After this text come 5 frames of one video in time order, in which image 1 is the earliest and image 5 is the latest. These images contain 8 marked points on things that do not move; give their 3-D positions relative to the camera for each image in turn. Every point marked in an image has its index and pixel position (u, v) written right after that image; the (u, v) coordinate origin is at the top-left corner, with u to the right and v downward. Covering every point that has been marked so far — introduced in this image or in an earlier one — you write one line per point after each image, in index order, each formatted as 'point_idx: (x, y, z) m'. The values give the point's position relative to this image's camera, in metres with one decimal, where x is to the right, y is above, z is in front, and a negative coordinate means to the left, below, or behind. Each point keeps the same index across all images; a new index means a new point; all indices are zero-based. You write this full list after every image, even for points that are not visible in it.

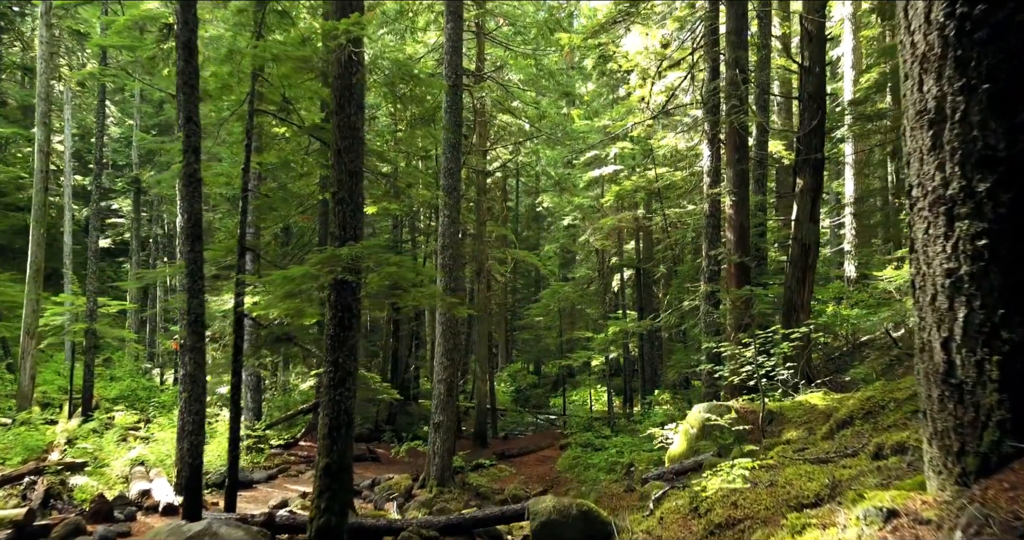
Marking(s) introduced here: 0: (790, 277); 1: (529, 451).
0: (+3.9, -0.1, +10.3) m
1: (+0.4, -4.2, +17.1) m
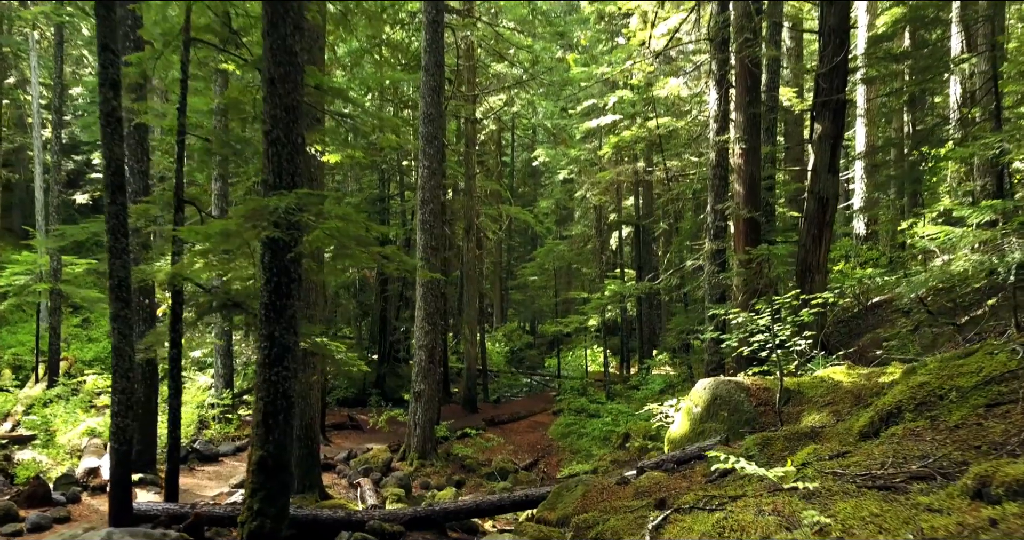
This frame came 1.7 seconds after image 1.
0: (+3.7, +0.5, +9.3) m
1: (+0.2, -3.3, +16.3) m
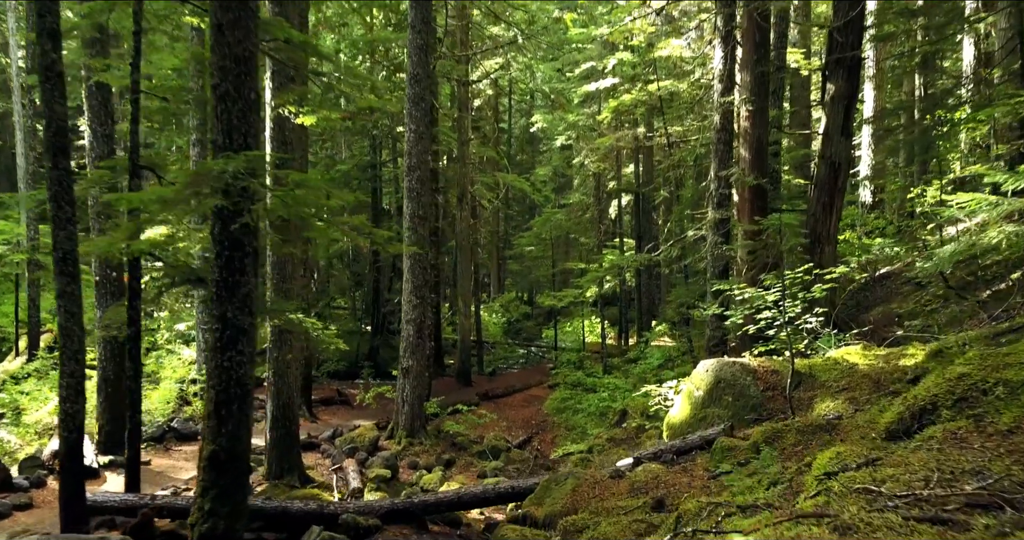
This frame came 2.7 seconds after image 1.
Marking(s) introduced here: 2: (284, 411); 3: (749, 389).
0: (+3.6, +0.8, +8.7) m
1: (+0.1, -2.6, +15.9) m
2: (-2.5, -1.6, +8.1) m
3: (+1.8, -0.9, +5.6) m
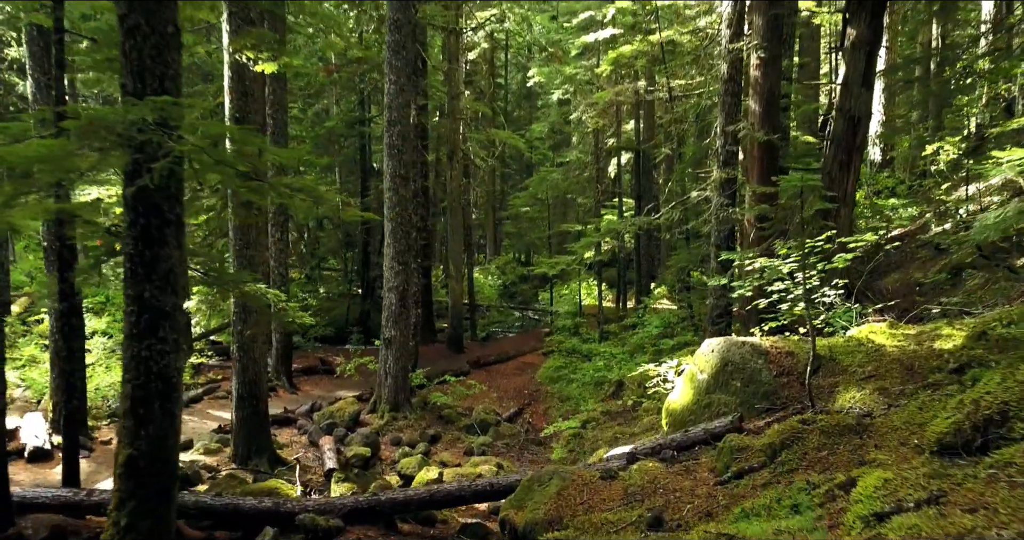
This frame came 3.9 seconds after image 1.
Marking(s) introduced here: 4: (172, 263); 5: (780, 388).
0: (+3.5, +1.2, +8.0) m
1: (-0.1, -1.8, +15.3) m
2: (-2.7, -1.2, +7.5) m
3: (+1.7, -0.7, +4.9) m
4: (-1.7, 0.0, +3.8) m
5: (+1.8, -0.8, +4.8) m
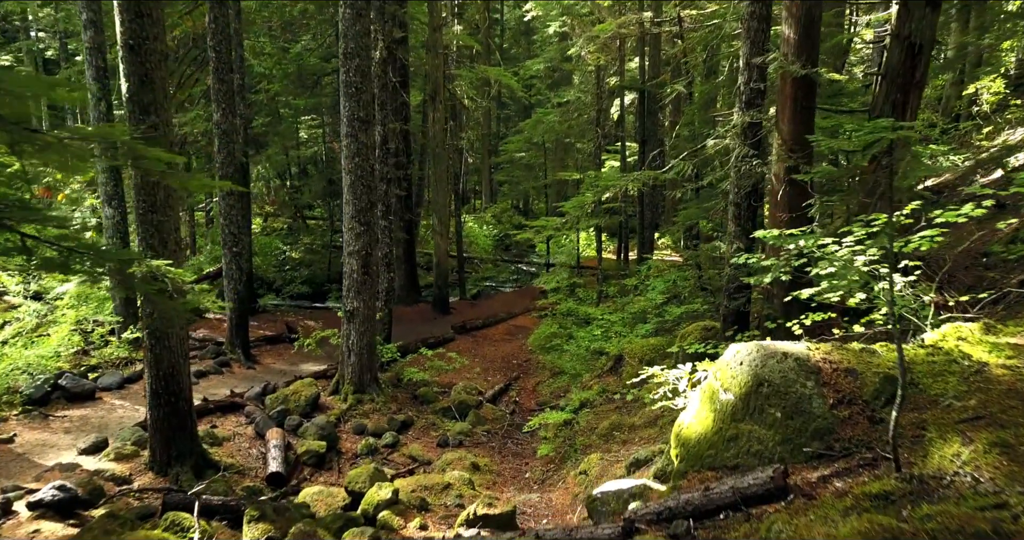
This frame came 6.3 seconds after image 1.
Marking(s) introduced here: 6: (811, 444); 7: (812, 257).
0: (+3.2, +1.5, +6.4) m
1: (-0.3, -1.0, +14.0) m
2: (-2.9, -1.0, +6.2) m
3: (+1.4, -0.6, +3.5) m
4: (-2.0, 0.0, +2.3) m
5: (+1.5, -0.7, +3.4) m
6: (+1.4, -0.8, +3.4) m
7: (+1.8, +0.1, +4.3) m
